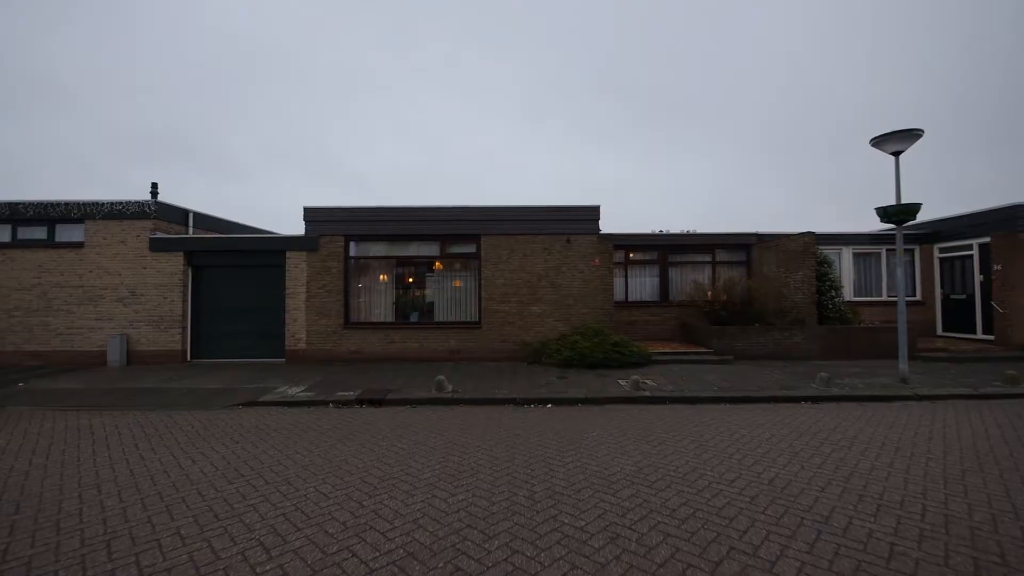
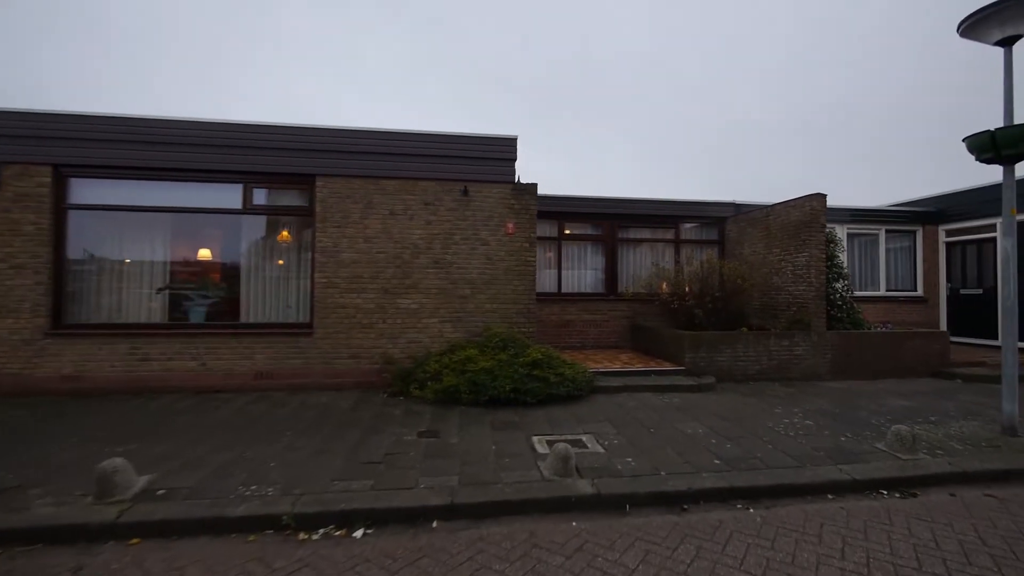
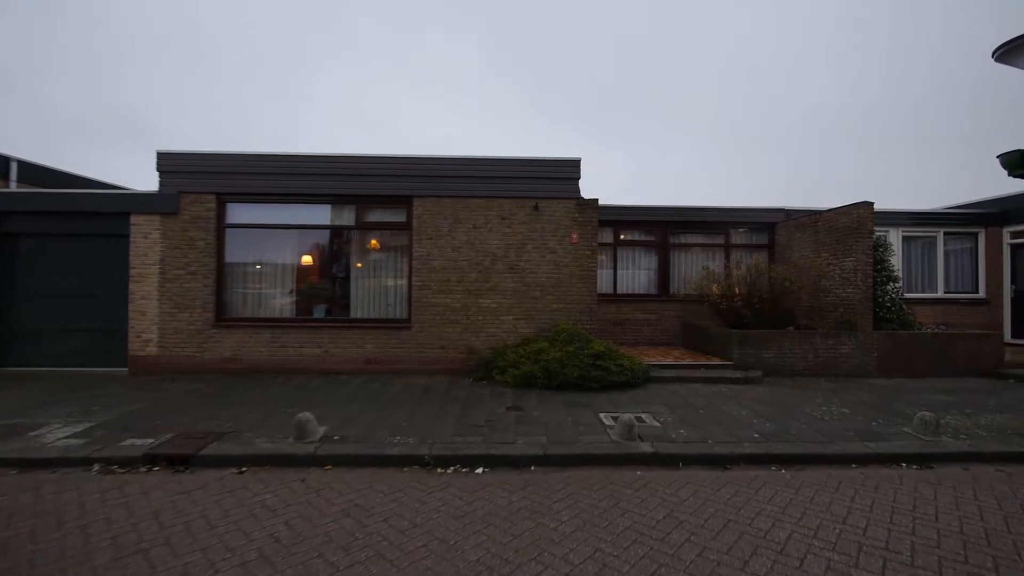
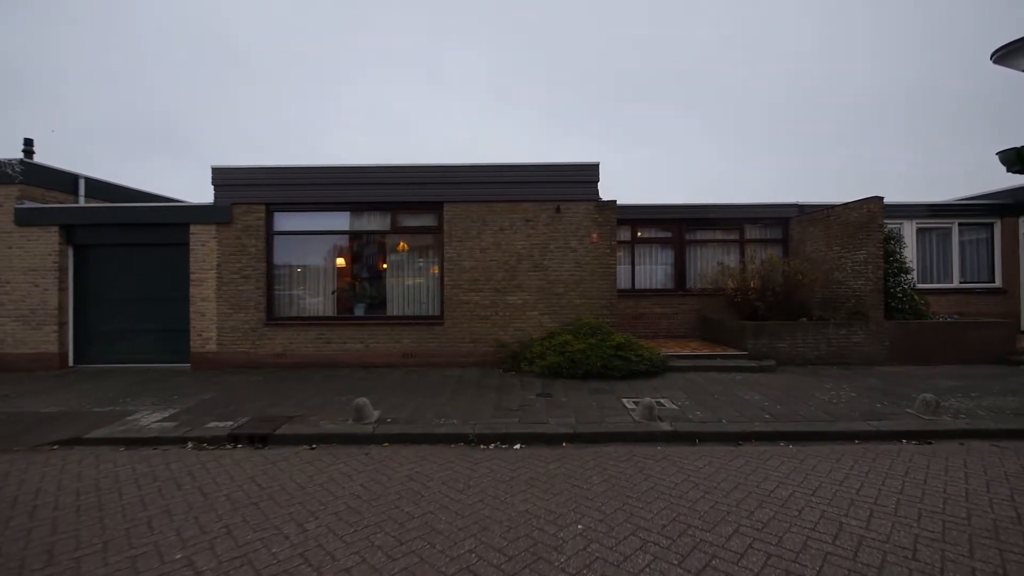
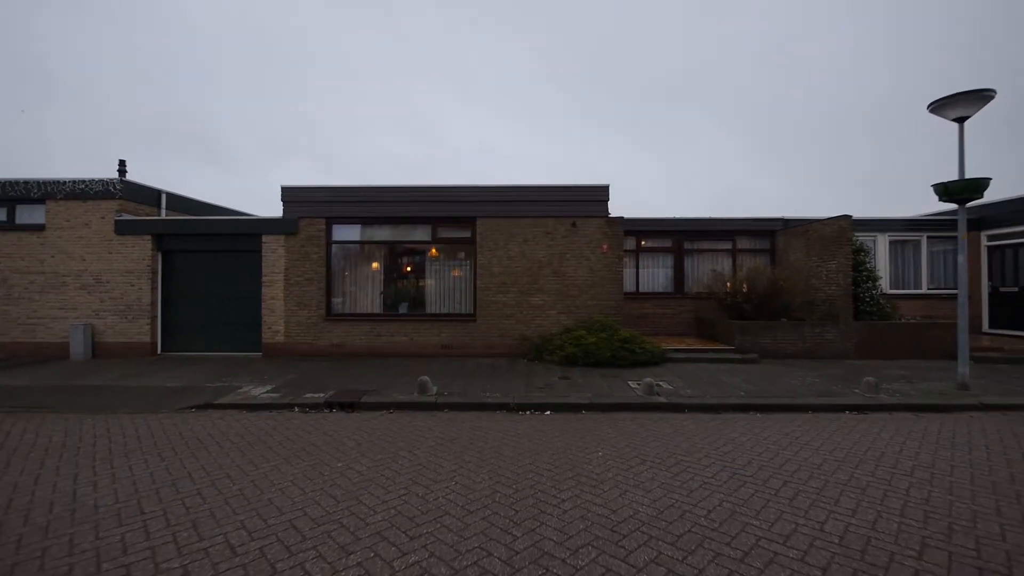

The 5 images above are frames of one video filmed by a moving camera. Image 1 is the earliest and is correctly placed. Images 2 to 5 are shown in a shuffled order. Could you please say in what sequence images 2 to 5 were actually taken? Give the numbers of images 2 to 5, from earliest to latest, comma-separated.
5, 4, 3, 2
